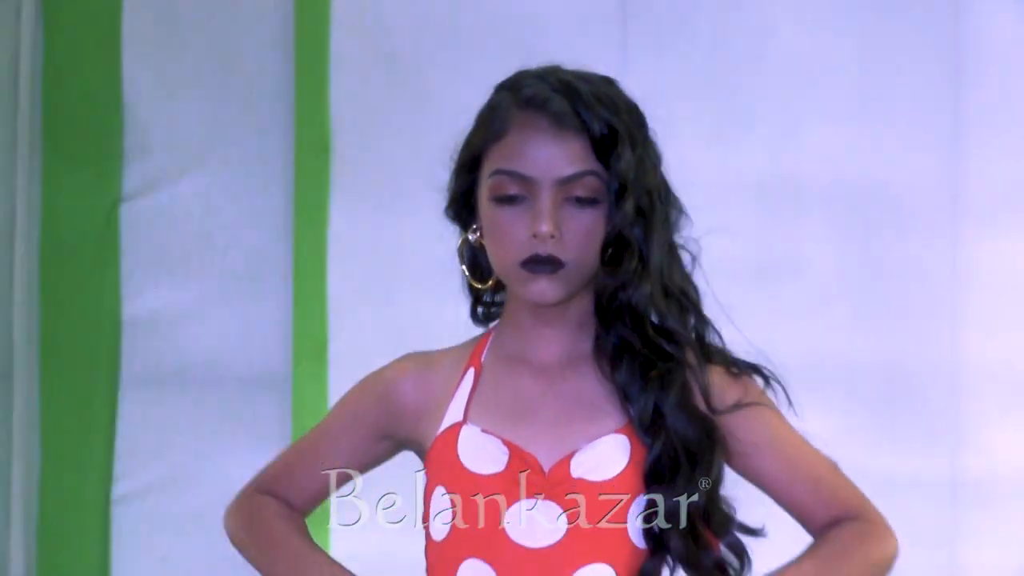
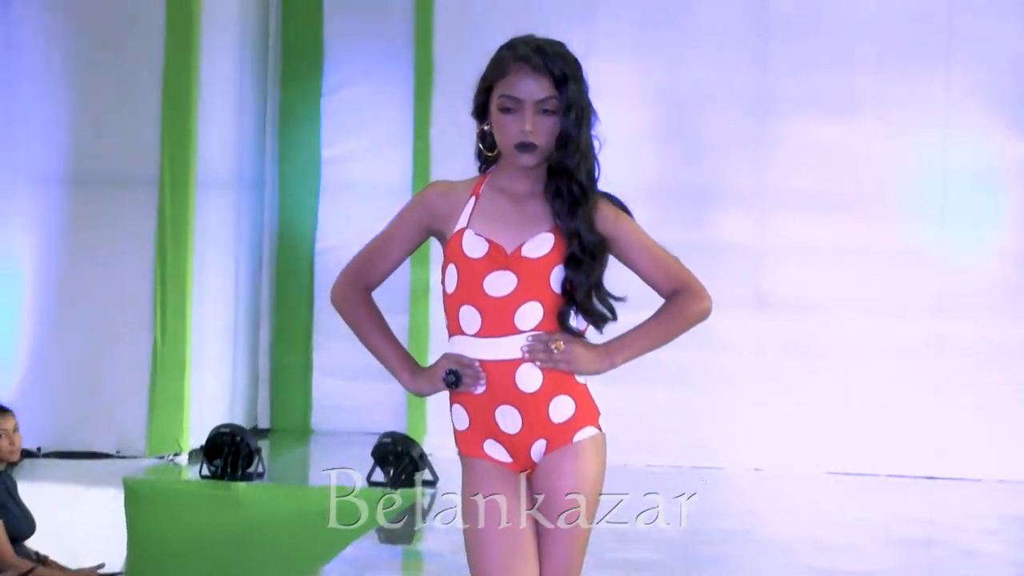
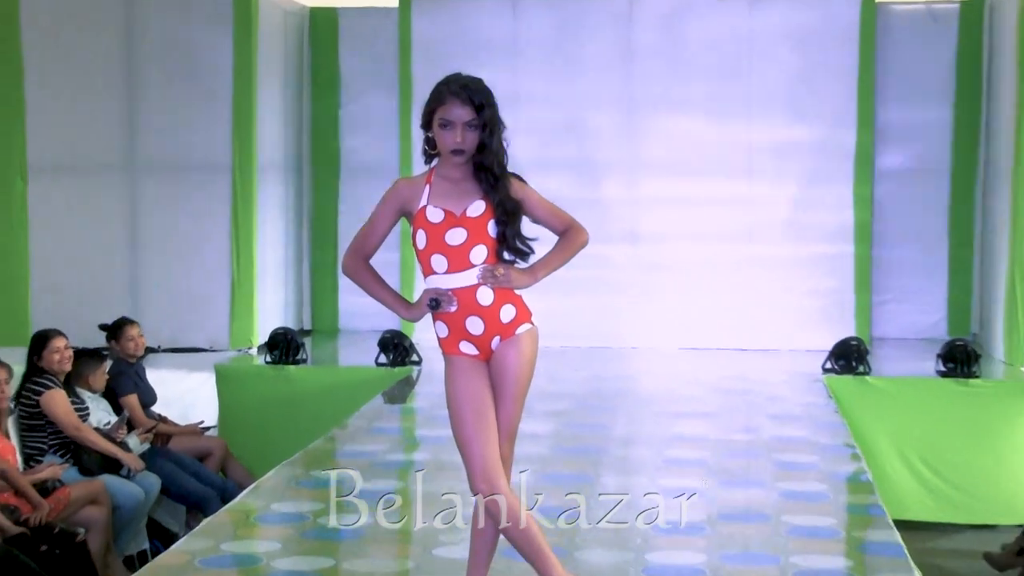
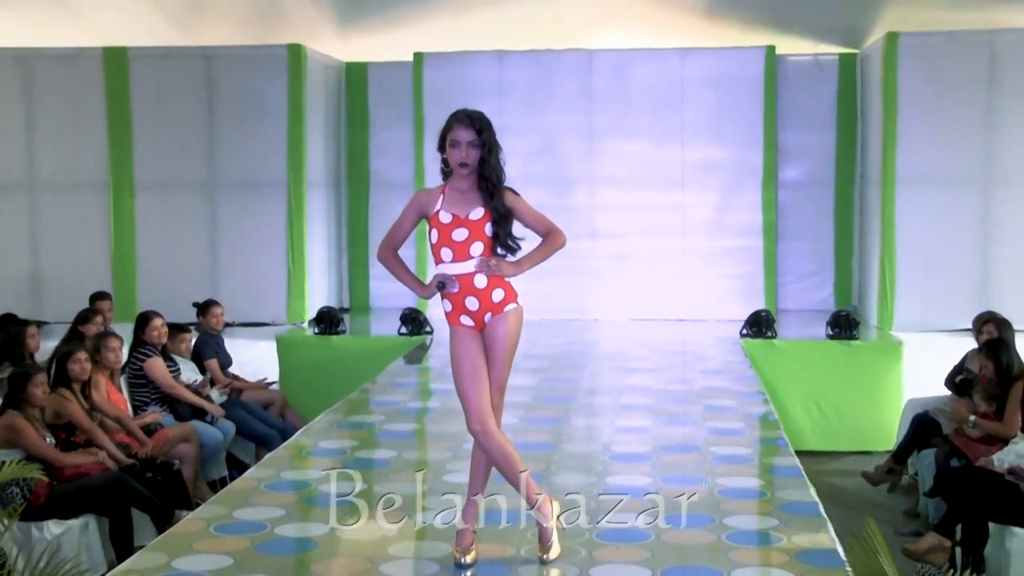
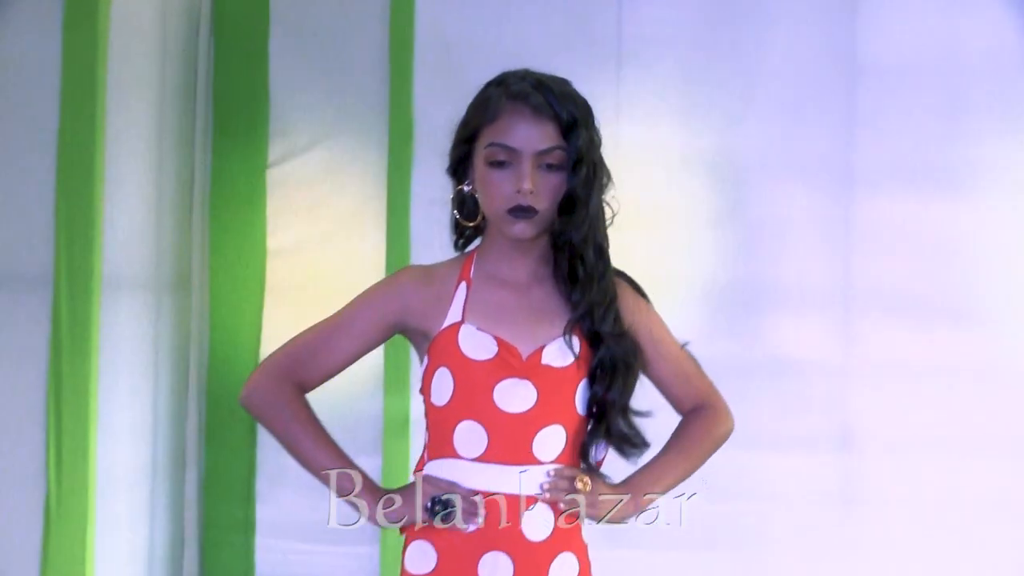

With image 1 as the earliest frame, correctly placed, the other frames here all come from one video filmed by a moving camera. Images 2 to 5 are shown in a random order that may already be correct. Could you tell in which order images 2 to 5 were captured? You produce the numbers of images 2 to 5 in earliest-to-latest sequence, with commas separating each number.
5, 2, 3, 4
